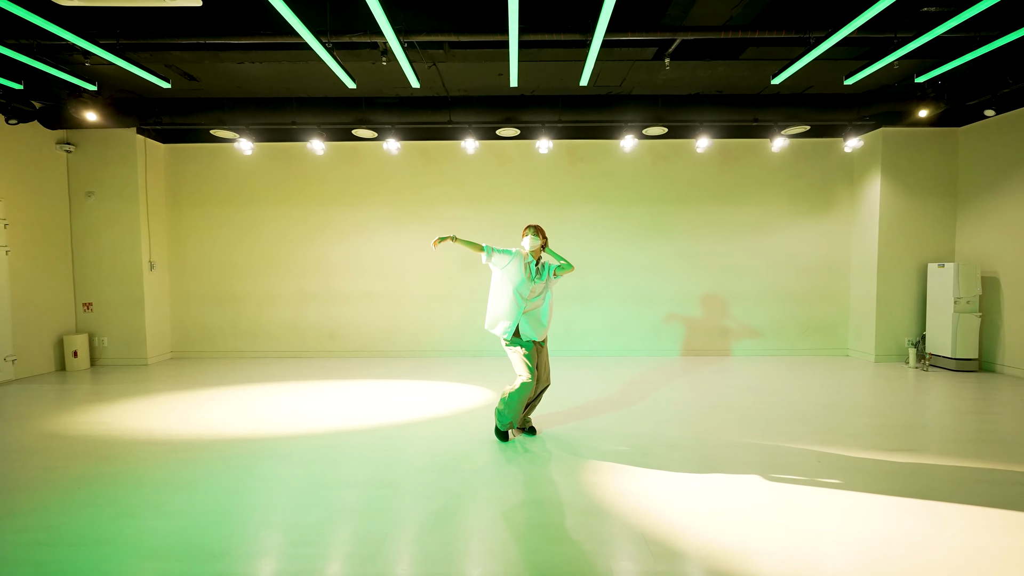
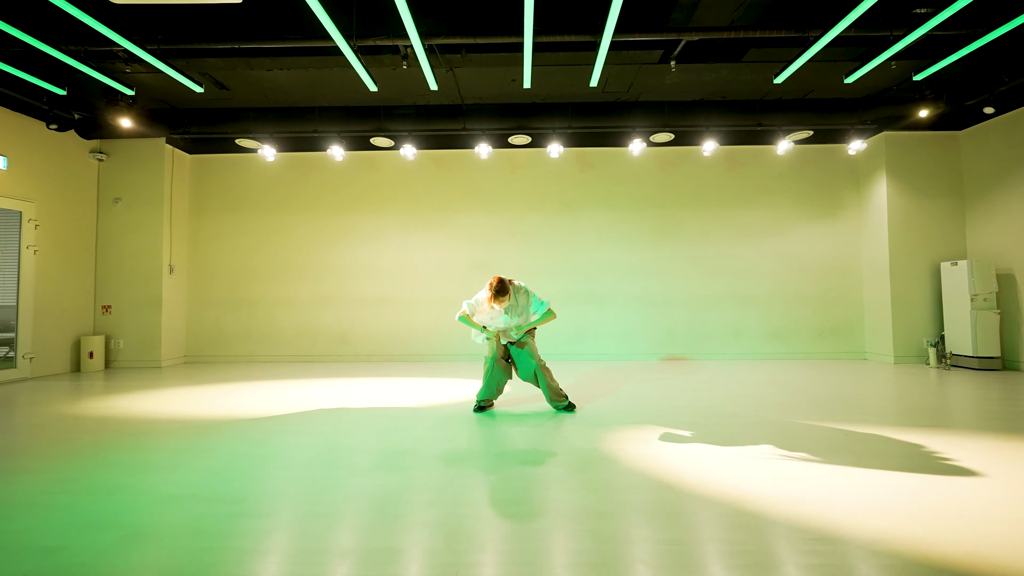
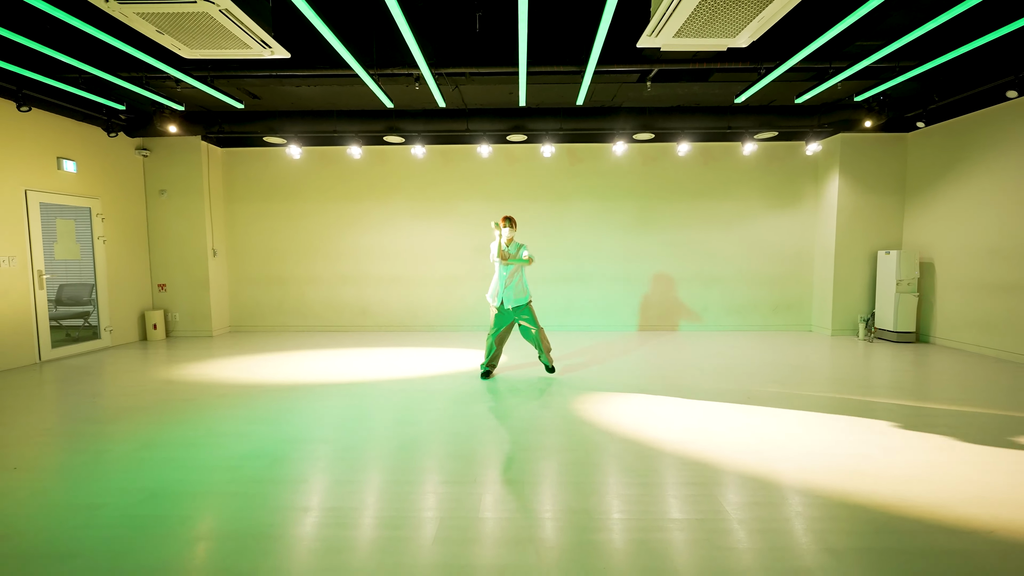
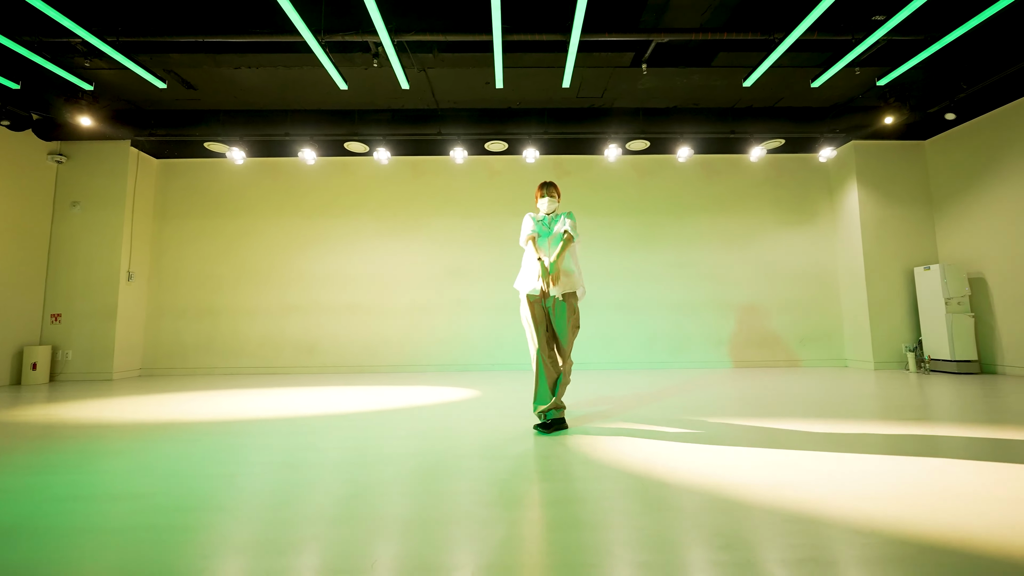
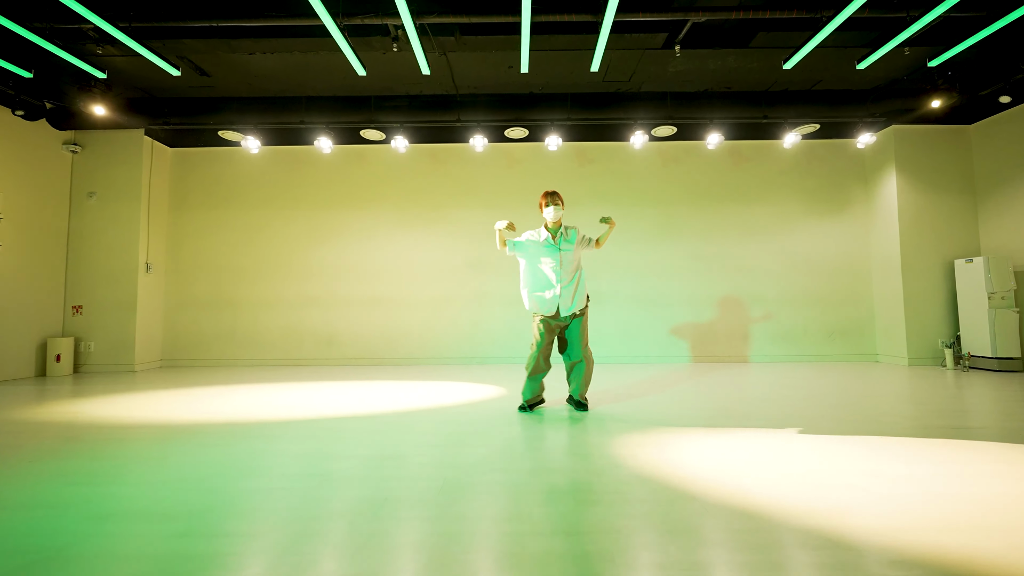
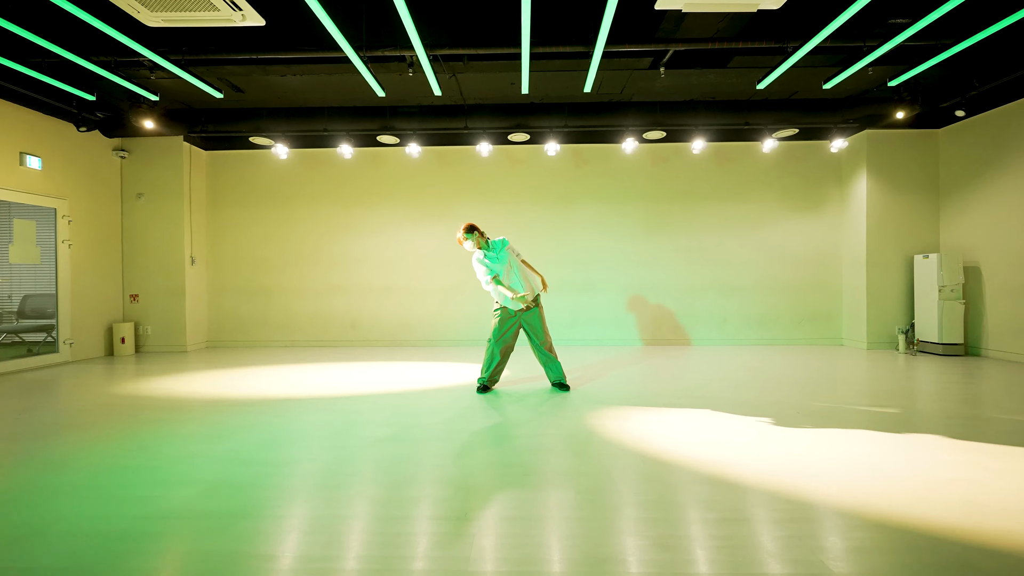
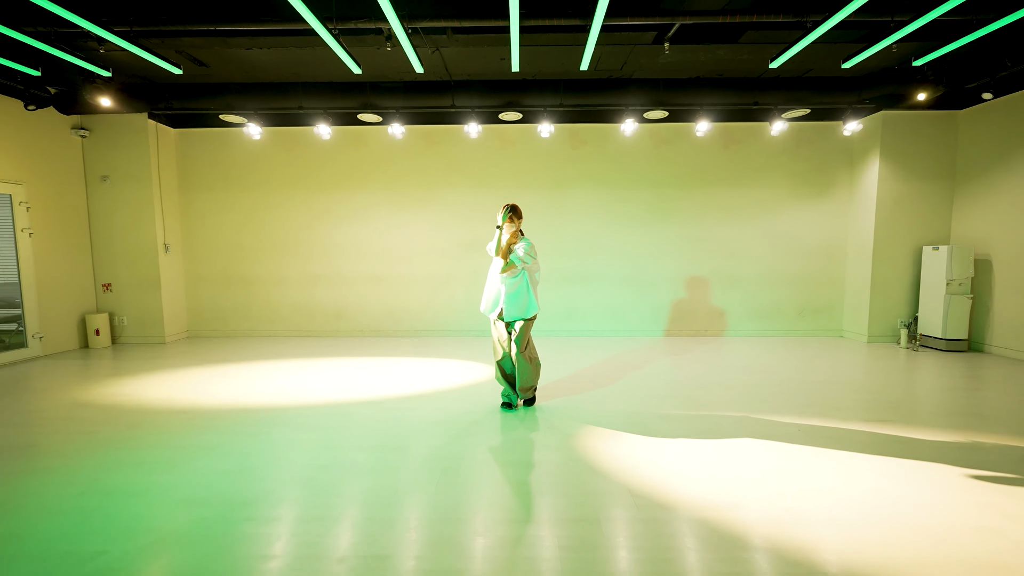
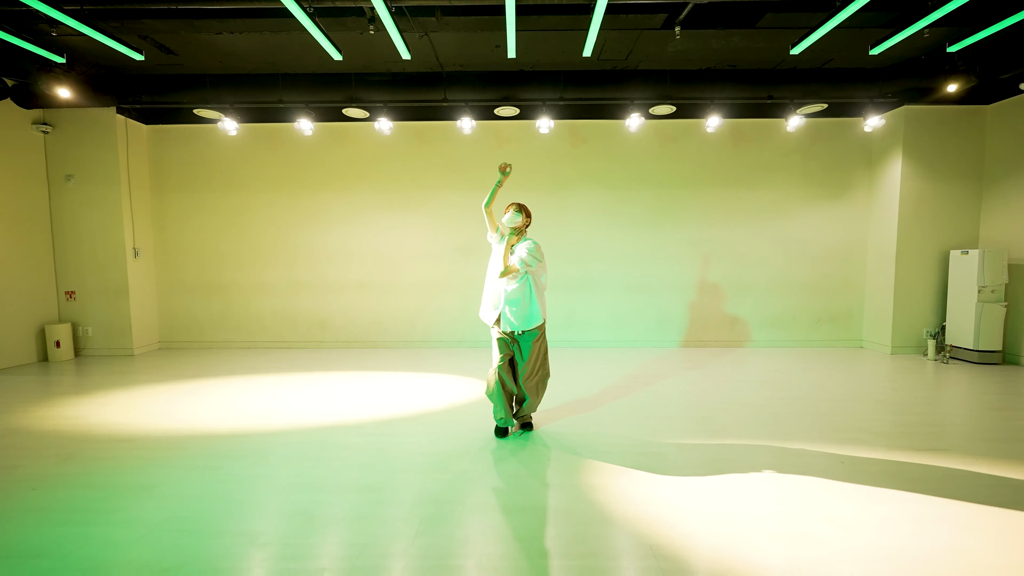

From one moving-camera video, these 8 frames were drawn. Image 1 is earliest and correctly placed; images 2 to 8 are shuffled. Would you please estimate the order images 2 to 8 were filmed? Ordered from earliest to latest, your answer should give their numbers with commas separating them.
8, 7, 3, 6, 2, 5, 4
